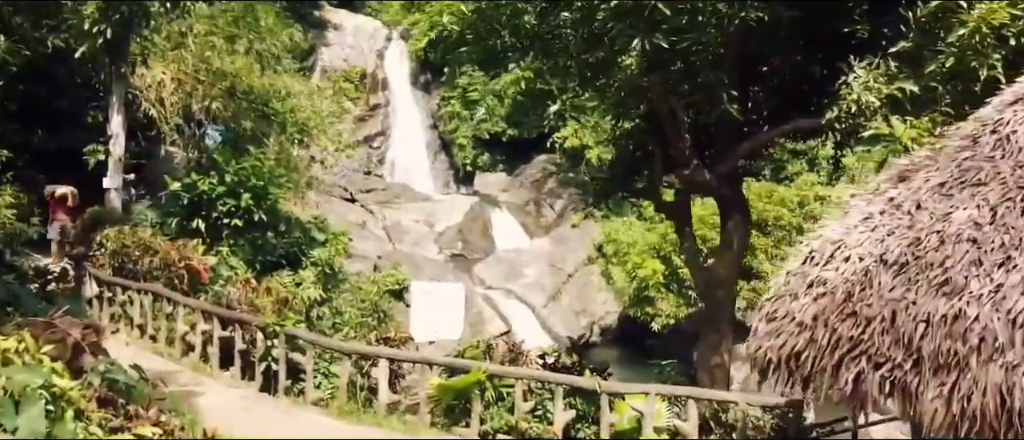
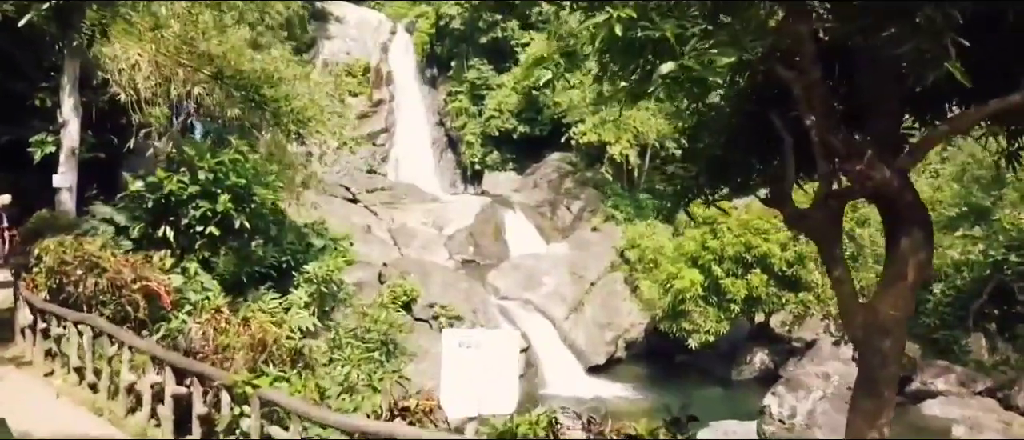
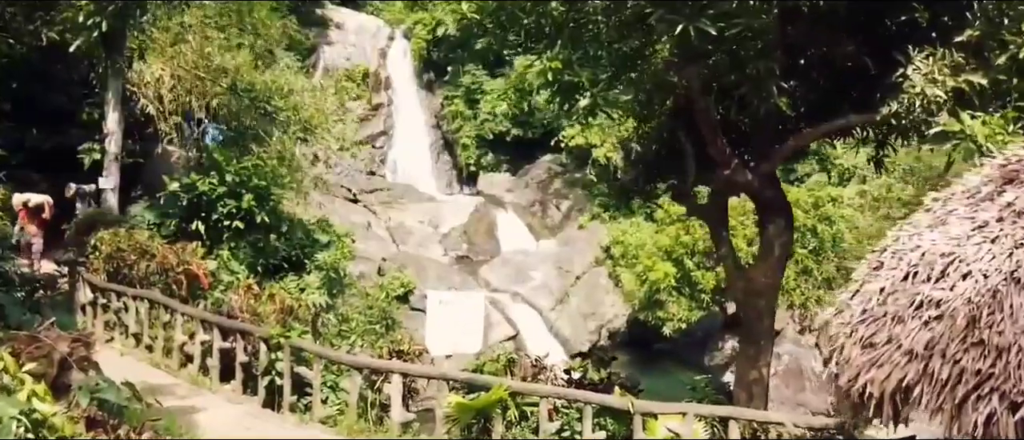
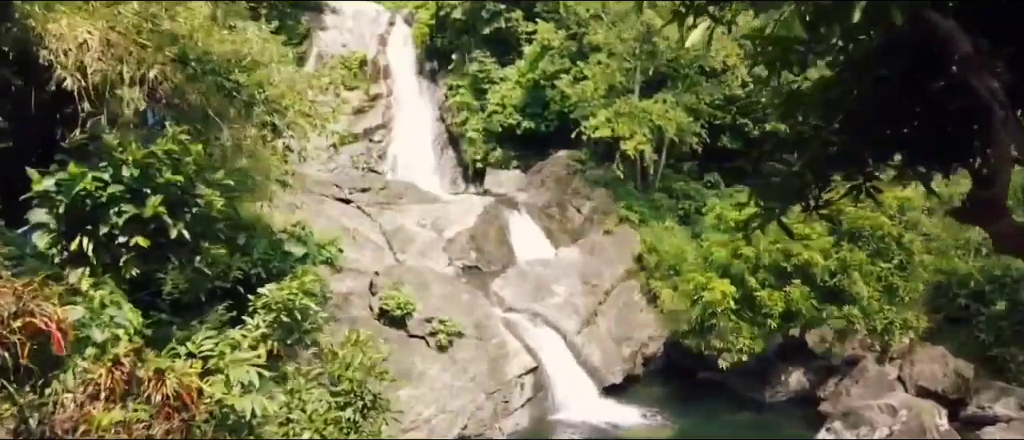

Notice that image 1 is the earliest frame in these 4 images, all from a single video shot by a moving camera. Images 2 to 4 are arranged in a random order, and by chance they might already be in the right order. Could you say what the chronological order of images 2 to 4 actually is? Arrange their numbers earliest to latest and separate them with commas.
3, 2, 4
